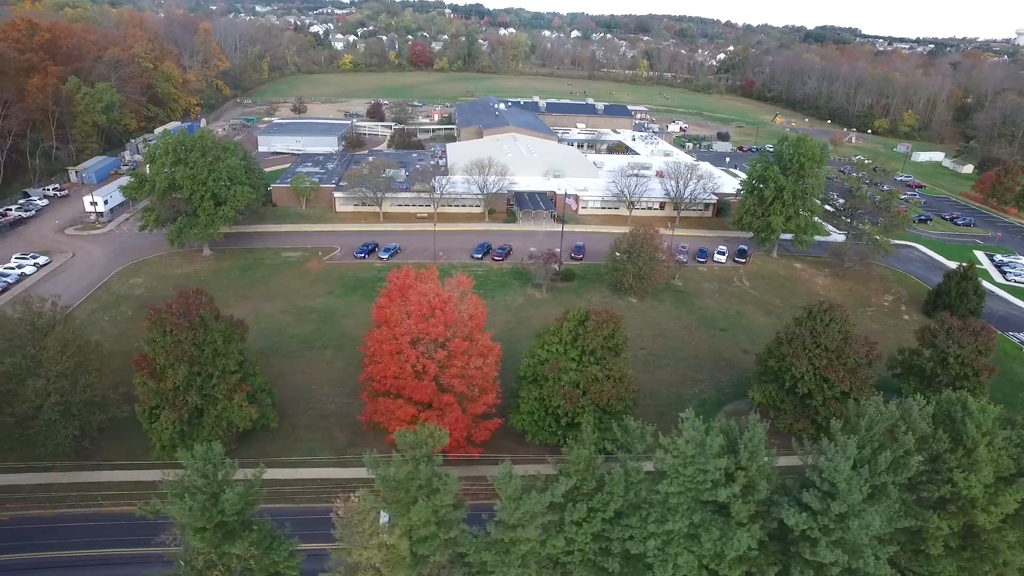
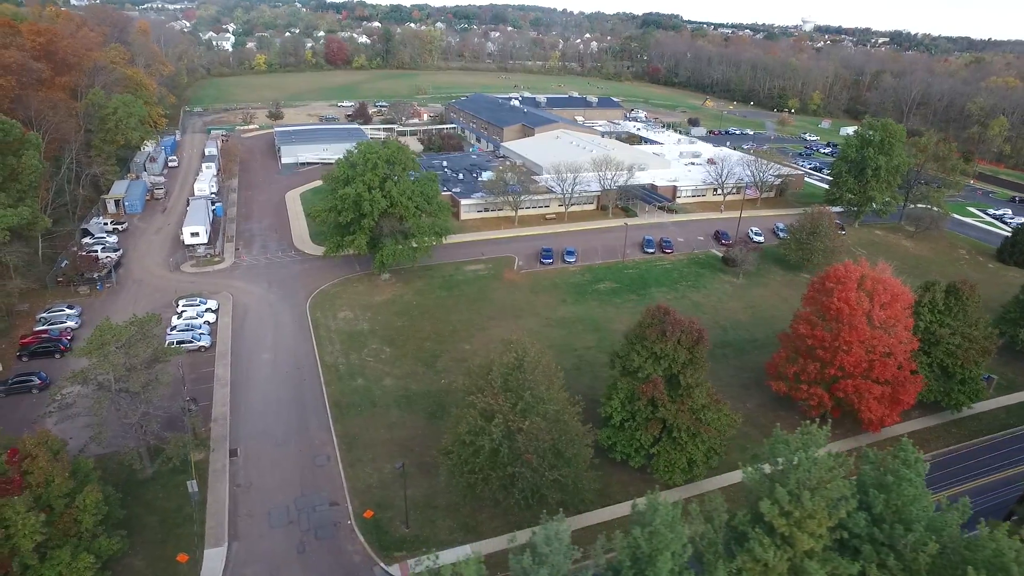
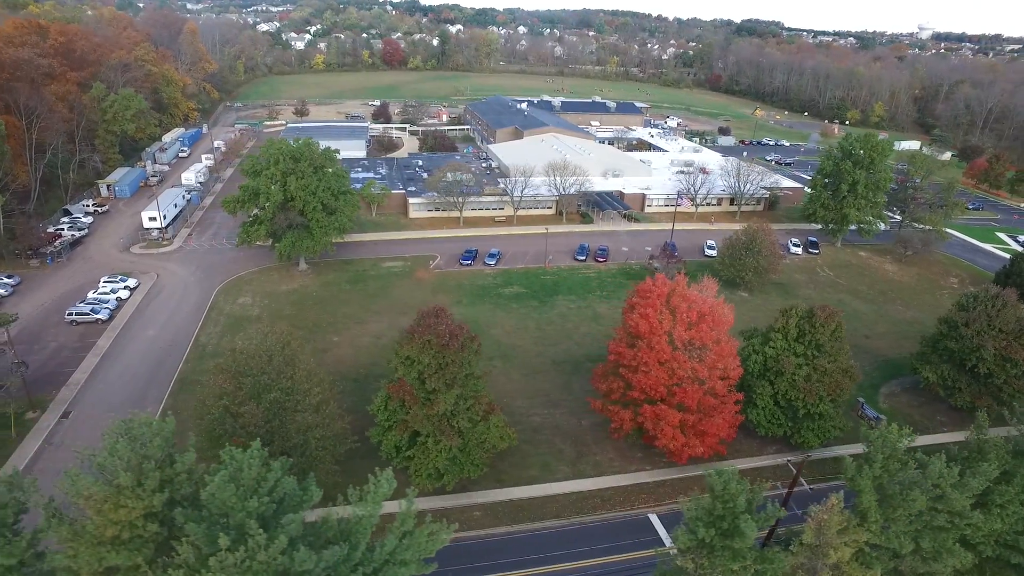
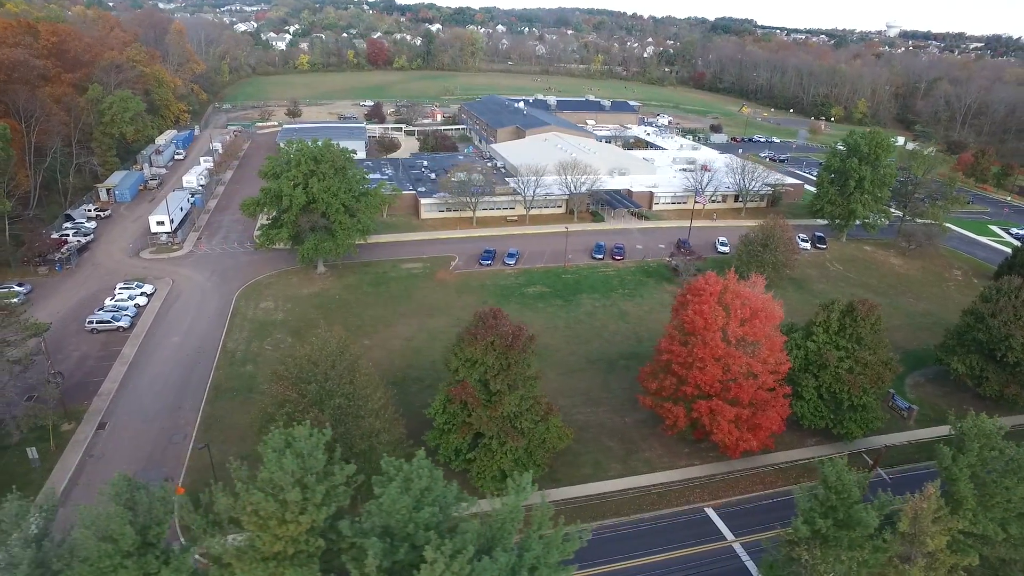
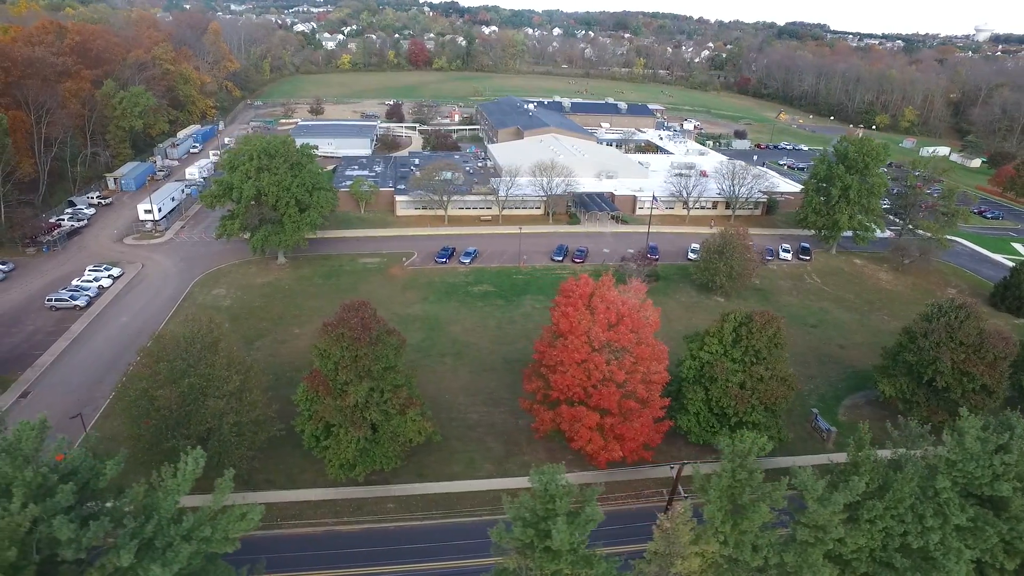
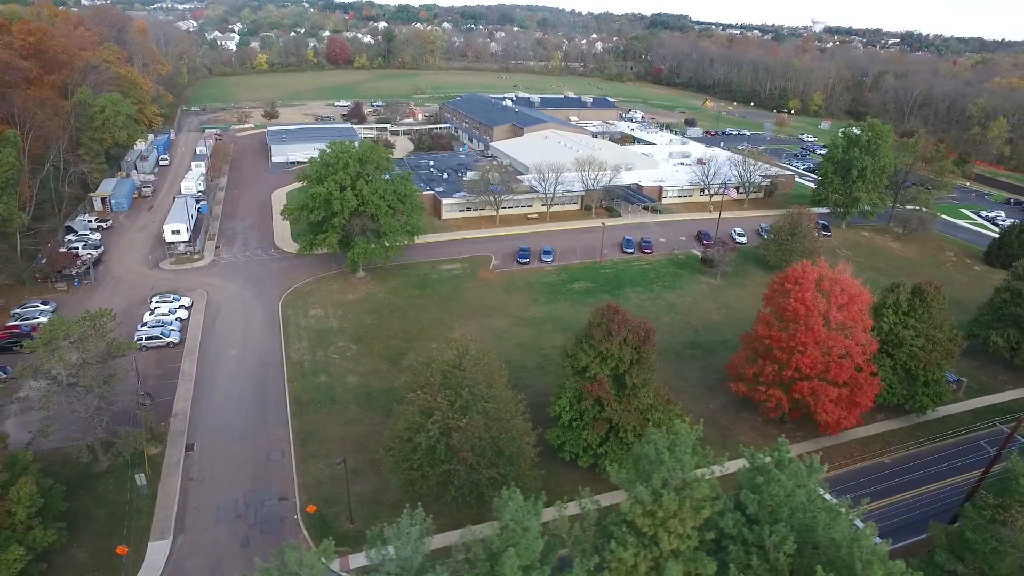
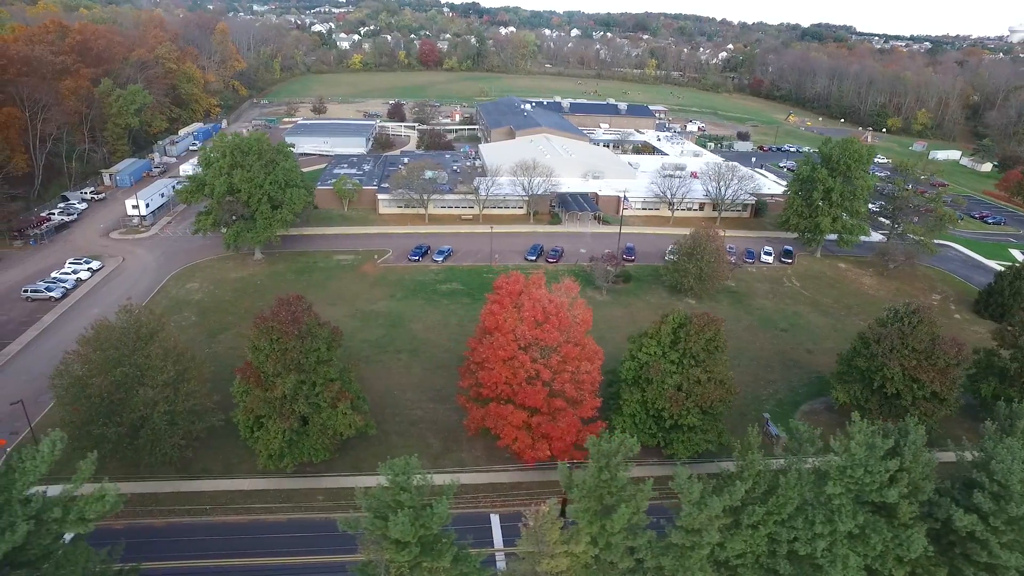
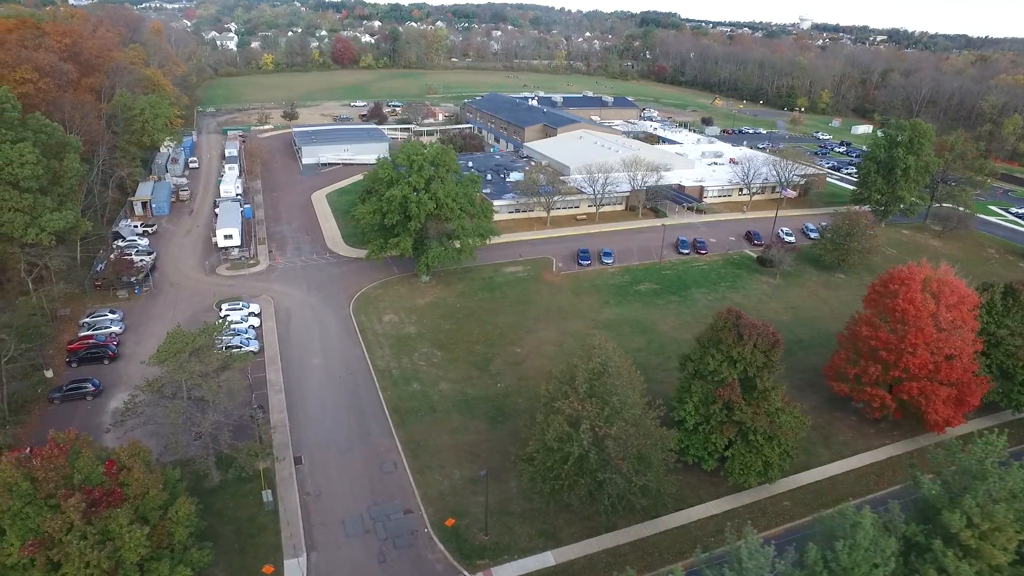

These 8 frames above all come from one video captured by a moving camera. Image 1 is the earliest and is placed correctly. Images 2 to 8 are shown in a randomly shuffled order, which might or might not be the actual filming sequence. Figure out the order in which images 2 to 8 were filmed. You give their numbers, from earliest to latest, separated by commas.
7, 5, 3, 4, 6, 2, 8
